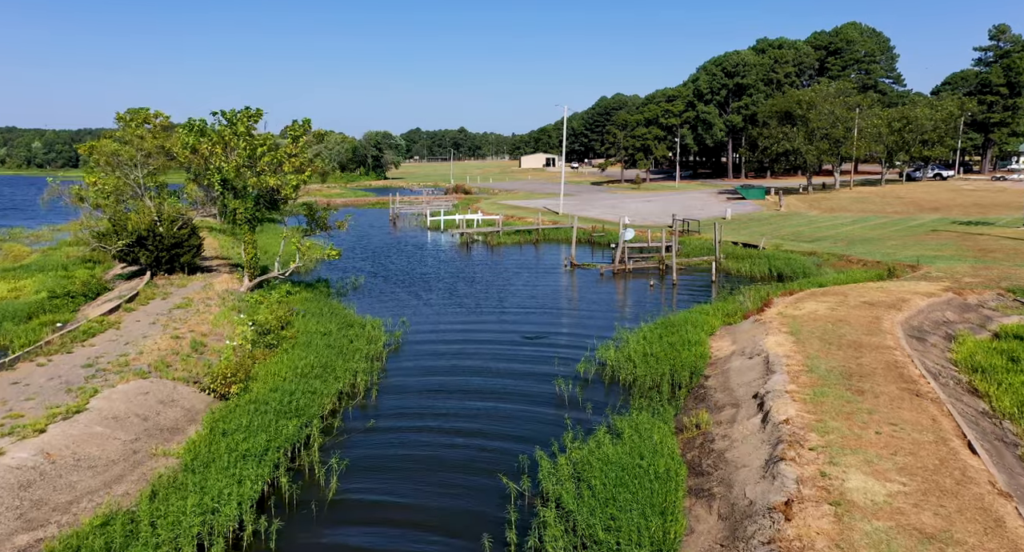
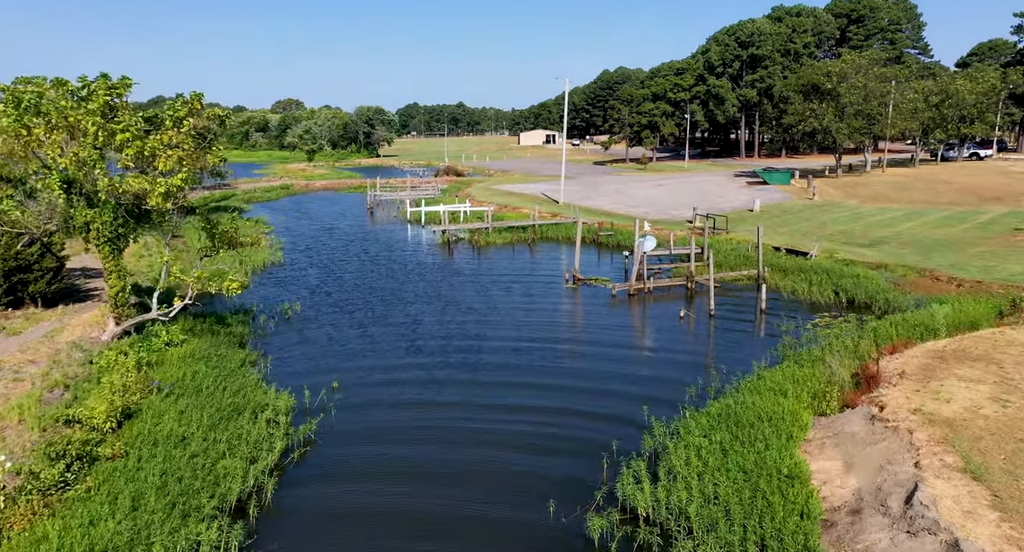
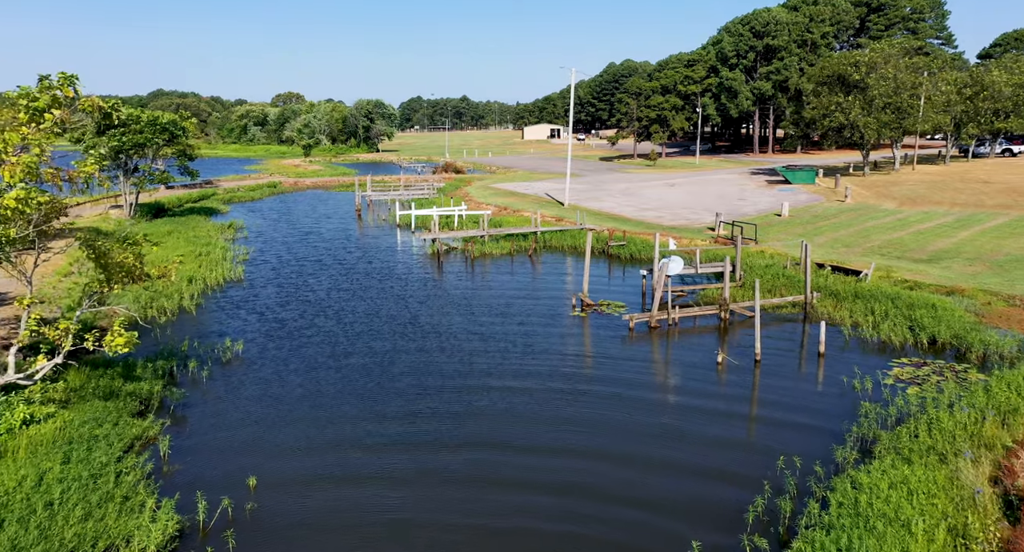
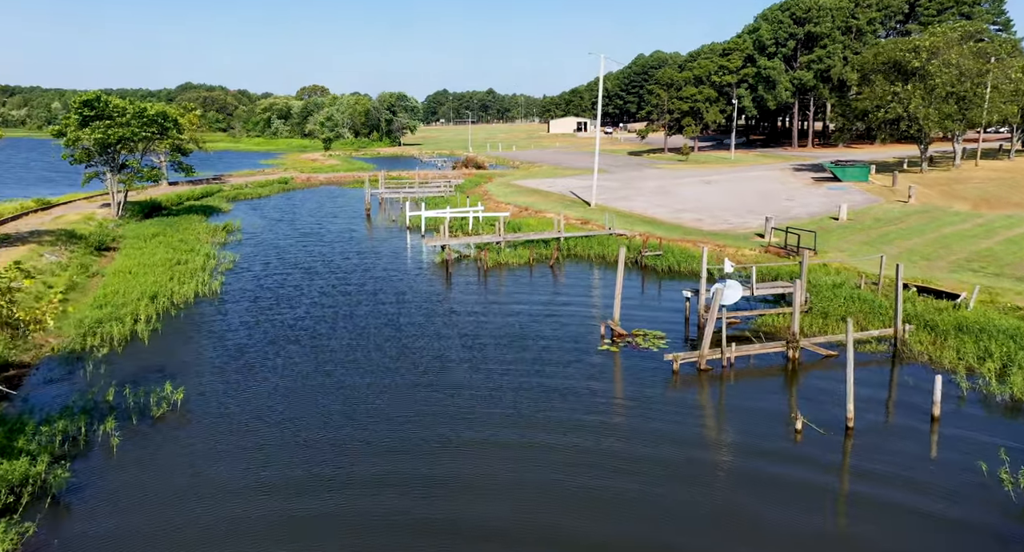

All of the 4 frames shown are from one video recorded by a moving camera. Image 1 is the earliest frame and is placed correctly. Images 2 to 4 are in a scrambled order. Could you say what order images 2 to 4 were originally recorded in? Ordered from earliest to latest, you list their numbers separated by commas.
2, 3, 4
